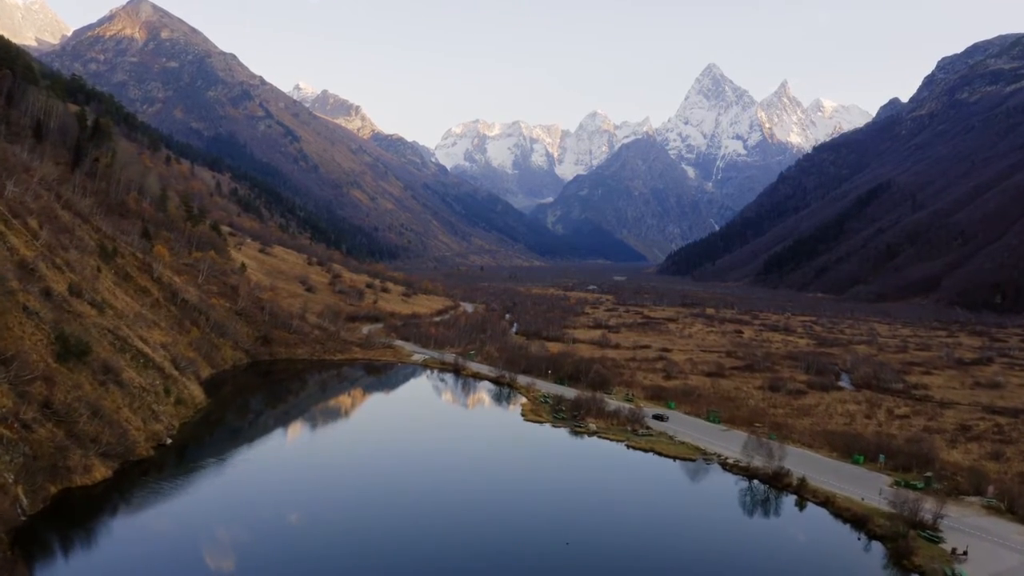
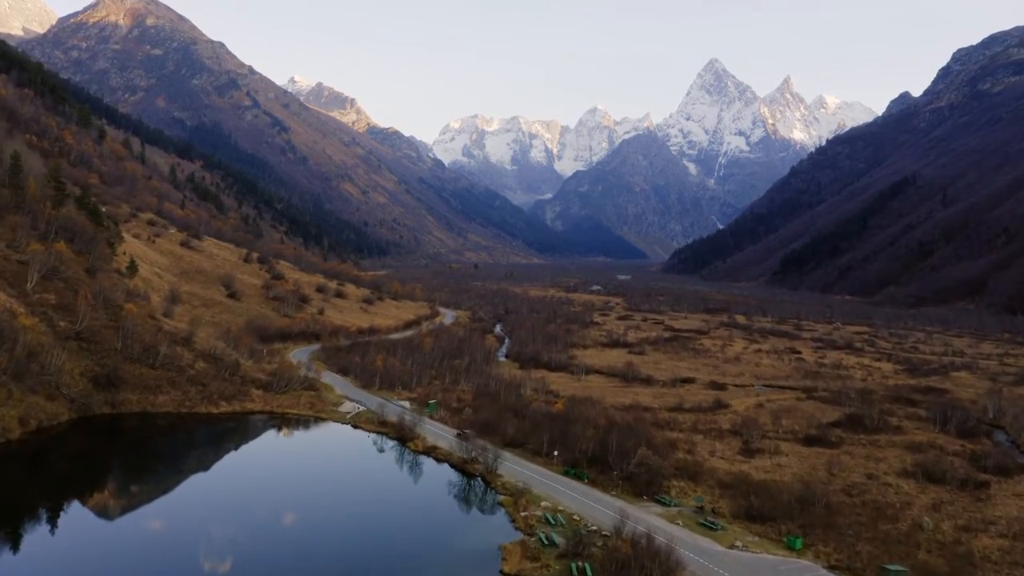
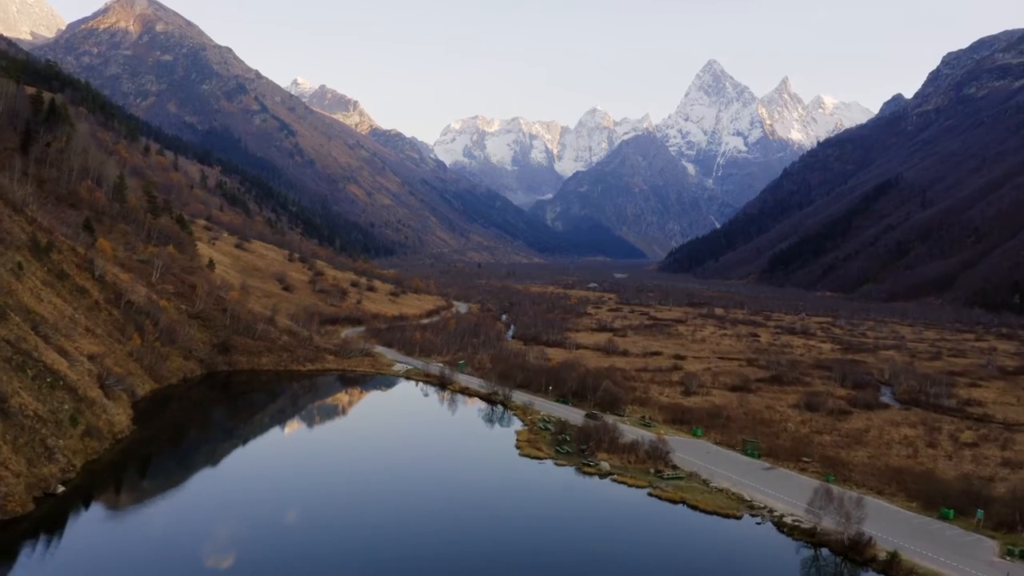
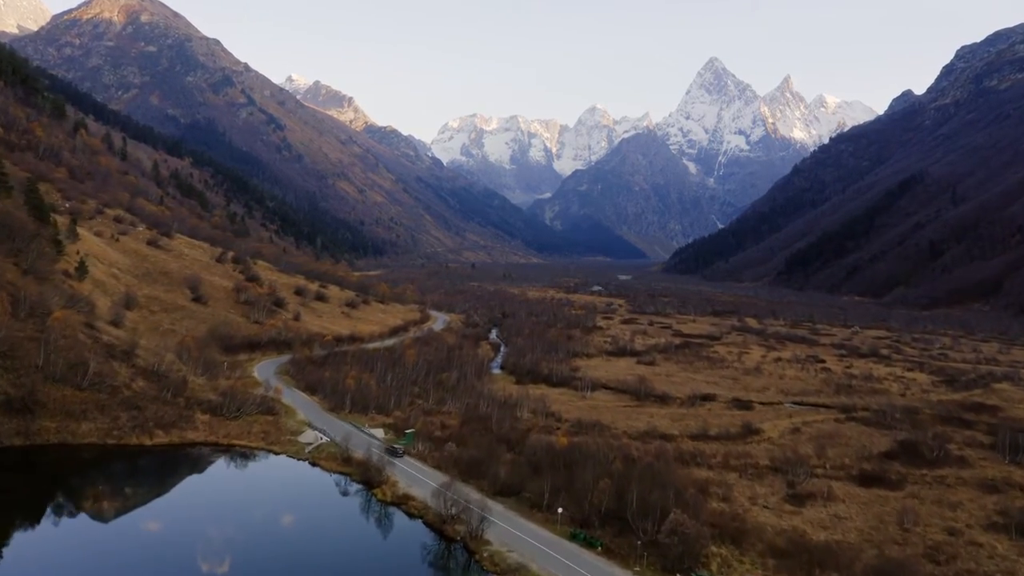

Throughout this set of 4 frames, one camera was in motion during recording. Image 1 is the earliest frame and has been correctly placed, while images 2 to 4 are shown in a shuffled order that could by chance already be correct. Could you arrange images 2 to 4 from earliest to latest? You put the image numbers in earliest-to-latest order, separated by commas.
3, 2, 4
